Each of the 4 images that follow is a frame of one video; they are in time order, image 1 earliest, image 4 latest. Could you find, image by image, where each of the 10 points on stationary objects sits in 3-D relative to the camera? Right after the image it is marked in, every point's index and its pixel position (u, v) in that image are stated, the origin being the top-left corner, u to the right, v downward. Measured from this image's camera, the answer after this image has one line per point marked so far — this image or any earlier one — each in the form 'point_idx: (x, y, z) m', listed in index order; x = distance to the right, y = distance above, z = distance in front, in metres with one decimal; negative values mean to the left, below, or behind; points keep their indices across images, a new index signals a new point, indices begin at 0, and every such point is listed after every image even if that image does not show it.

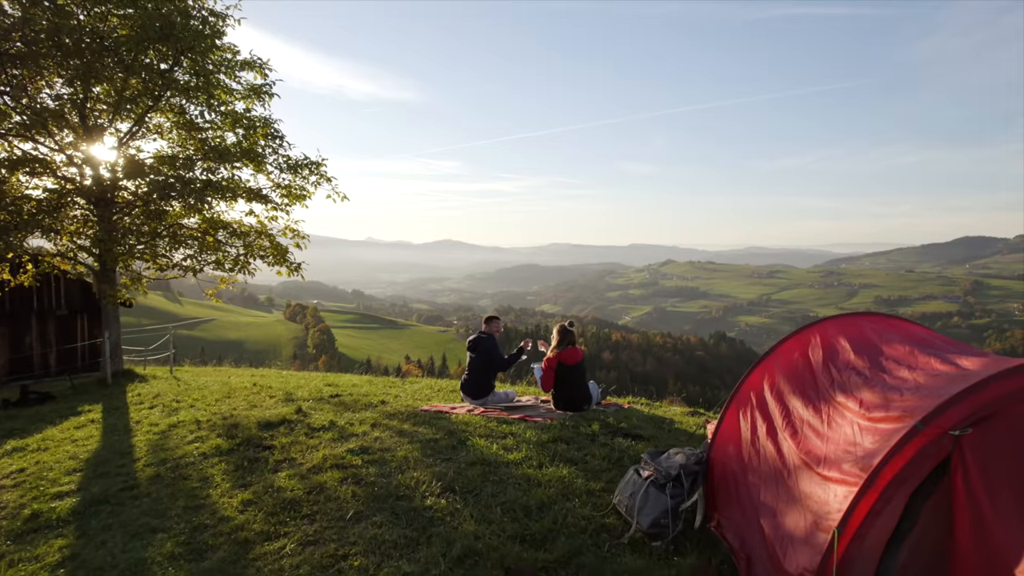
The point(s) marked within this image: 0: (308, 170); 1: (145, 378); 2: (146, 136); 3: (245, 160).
0: (-5.3, +3.1, +13.9) m
1: (-8.7, -2.1, +12.6) m
2: (-8.9, +3.7, +12.9) m
3: (-6.5, +3.1, +12.9) m
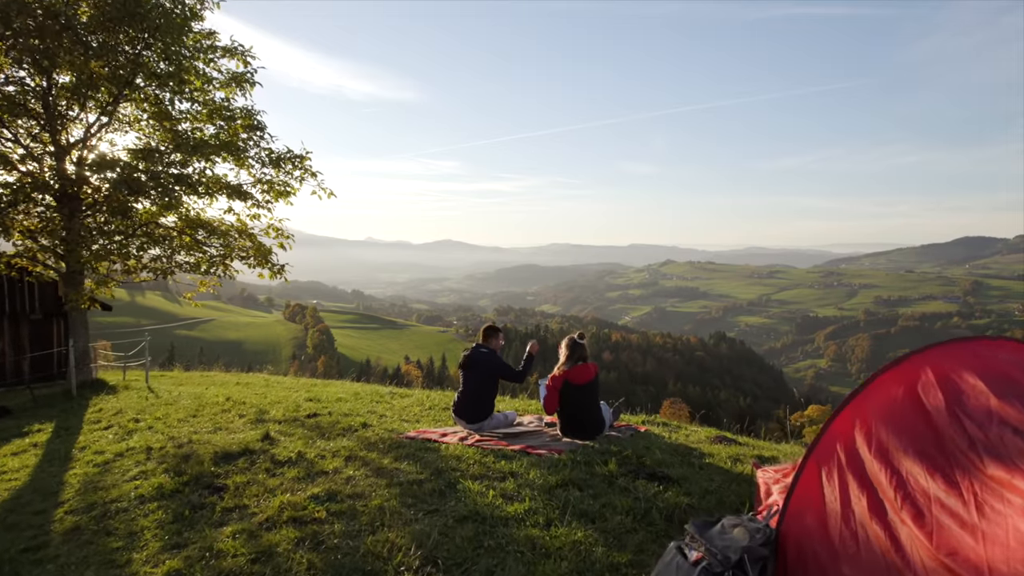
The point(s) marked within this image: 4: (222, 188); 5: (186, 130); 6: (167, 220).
0: (-5.3, +3.0, +13.0) m
1: (-8.7, -2.2, +11.7) m
2: (-8.9, +3.6, +12.0) m
3: (-6.5, +3.0, +12.0) m
4: (-6.6, +2.3, +12.2) m
5: (-7.3, +3.6, +12.0) m
6: (-7.8, +1.6, +12.1) m
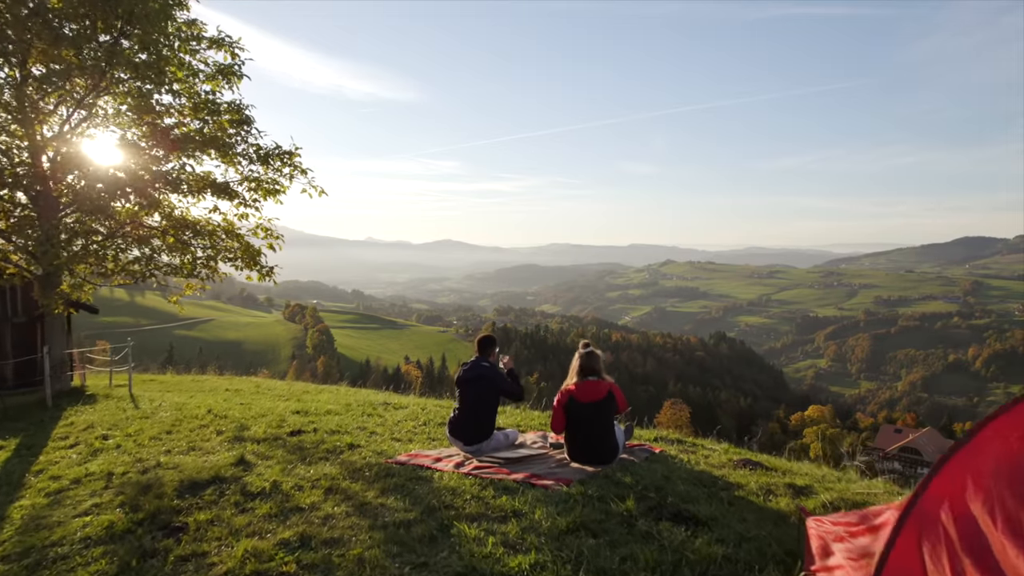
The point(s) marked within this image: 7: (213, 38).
0: (-5.3, +2.9, +12.3) m
1: (-8.7, -2.3, +11.1) m
2: (-8.9, +3.5, +11.4) m
3: (-6.5, +3.0, +11.4) m
4: (-6.6, +2.2, +11.6) m
5: (-7.3, +3.5, +11.4) m
6: (-7.8, +1.5, +11.5) m
7: (-6.9, +5.8, +12.4) m
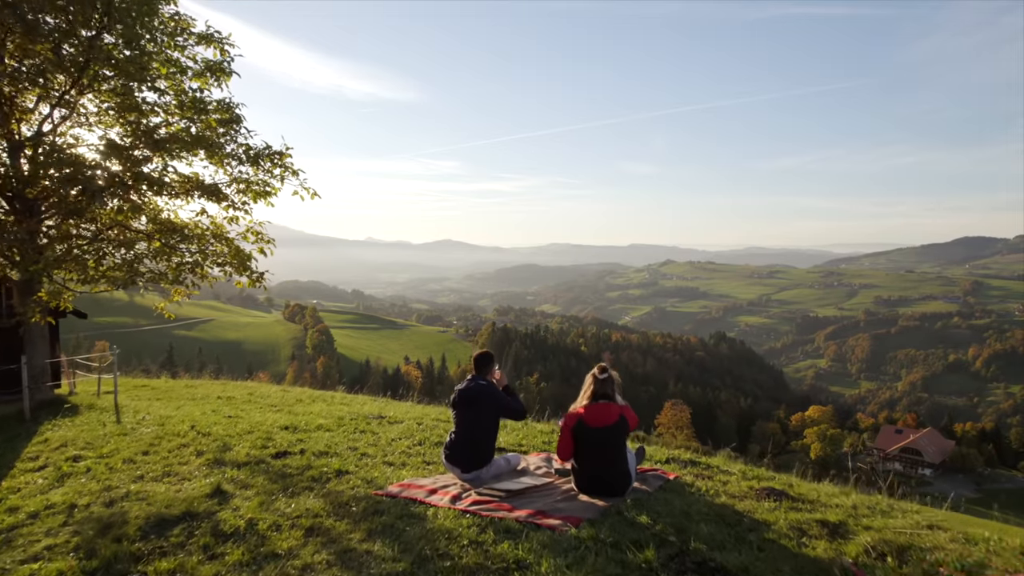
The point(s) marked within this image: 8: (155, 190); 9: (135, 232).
0: (-5.3, +2.8, +11.9) m
1: (-8.6, -2.4, +10.6) m
2: (-8.8, +3.4, +10.9) m
3: (-6.4, +2.8, +10.9) m
4: (-6.6, +2.1, +11.1) m
5: (-7.3, +3.4, +10.9) m
6: (-7.7, +1.4, +11.0) m
7: (-6.9, +5.7, +11.9) m
8: (-7.0, +1.9, +10.5) m
9: (-7.7, +1.2, +10.9) m
